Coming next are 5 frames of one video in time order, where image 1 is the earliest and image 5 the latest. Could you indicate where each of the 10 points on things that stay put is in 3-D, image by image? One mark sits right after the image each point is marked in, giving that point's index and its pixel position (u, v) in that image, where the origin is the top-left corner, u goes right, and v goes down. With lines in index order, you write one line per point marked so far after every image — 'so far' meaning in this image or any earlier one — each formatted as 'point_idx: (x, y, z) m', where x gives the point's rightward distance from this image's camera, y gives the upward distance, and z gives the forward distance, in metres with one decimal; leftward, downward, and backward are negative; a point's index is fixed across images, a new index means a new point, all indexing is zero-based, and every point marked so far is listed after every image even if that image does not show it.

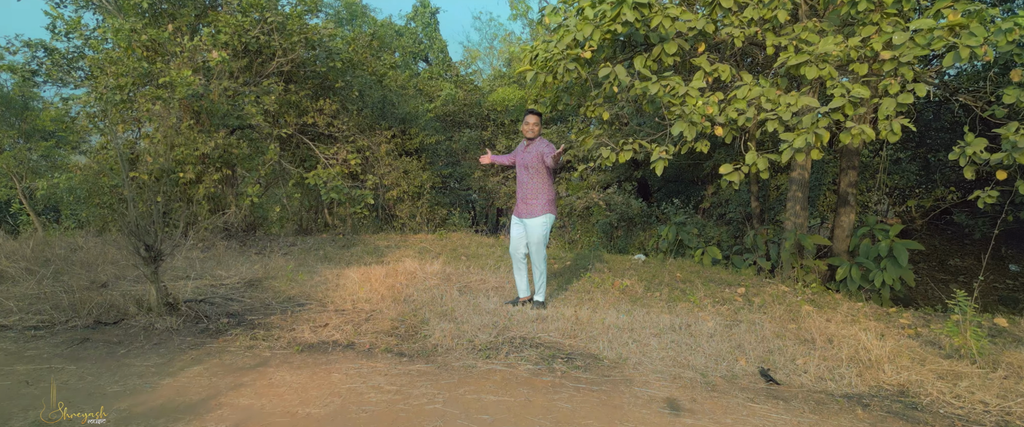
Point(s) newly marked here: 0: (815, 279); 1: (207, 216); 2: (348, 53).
0: (+3.6, -0.8, +6.3) m
1: (-3.9, 0.0, +6.6) m
2: (-2.5, +2.5, +8.1) m
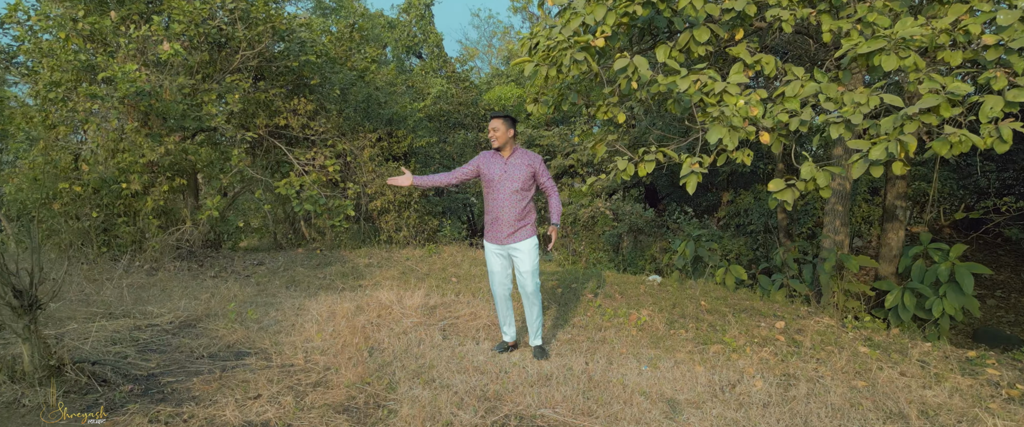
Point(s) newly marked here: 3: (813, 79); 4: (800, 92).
0: (+3.6, -1.0, +5.4) m
1: (-3.9, -0.2, +5.7) m
2: (-2.6, +2.3, +7.2) m
3: (+2.1, +0.9, +3.6) m
4: (+1.9, +0.8, +3.4) m
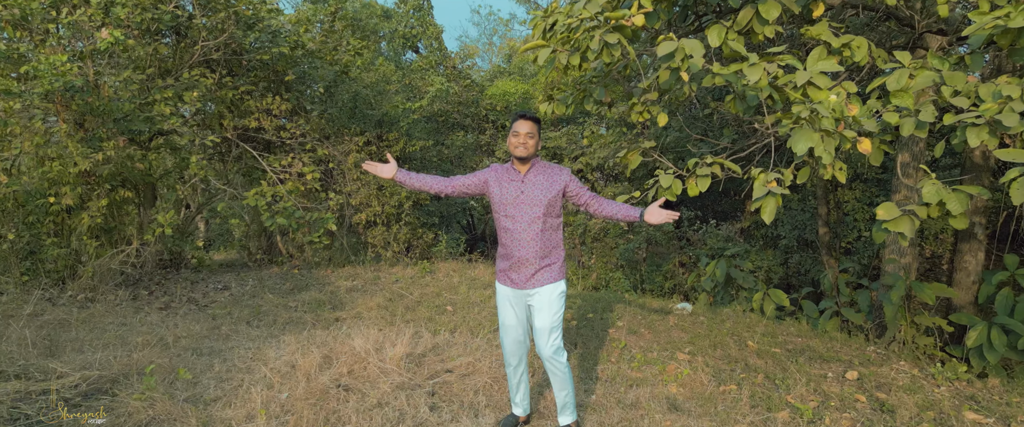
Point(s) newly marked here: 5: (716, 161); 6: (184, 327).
0: (+3.6, -1.1, +4.5) m
1: (-3.9, -0.4, +4.8) m
2: (-2.5, +2.1, +6.3) m
3: (+2.1, +0.7, +2.7) m
4: (+1.9, +0.6, +2.5) m
5: (+1.1, +0.3, +2.8) m
6: (-2.6, -0.9, +4.2) m
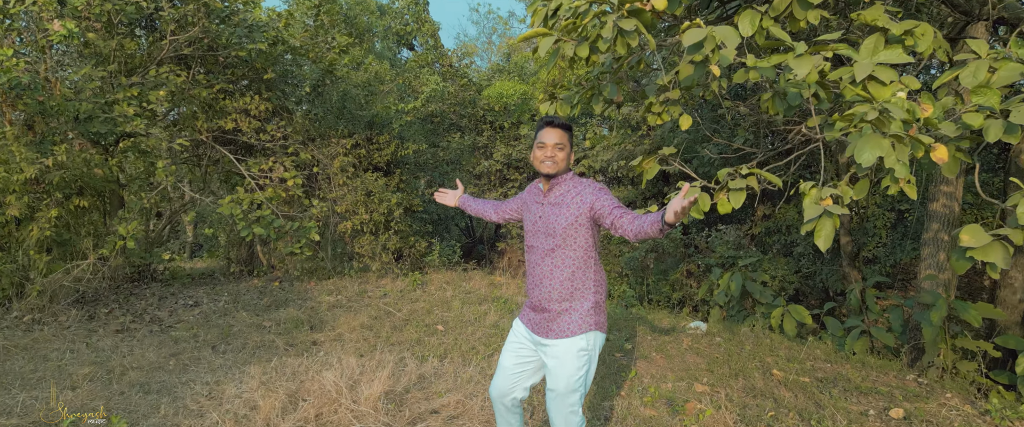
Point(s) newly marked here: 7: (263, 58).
0: (+3.6, -1.2, +4.0) m
1: (-3.9, -0.5, +4.3) m
2: (-2.5, +2.0, +5.8) m
3: (+2.1, +0.7, +2.2) m
4: (+1.9, +0.5, +2.0) m
5: (+1.1, +0.2, +2.3) m
6: (-2.6, -1.0, +3.7) m
7: (-2.7, +1.7, +5.7) m
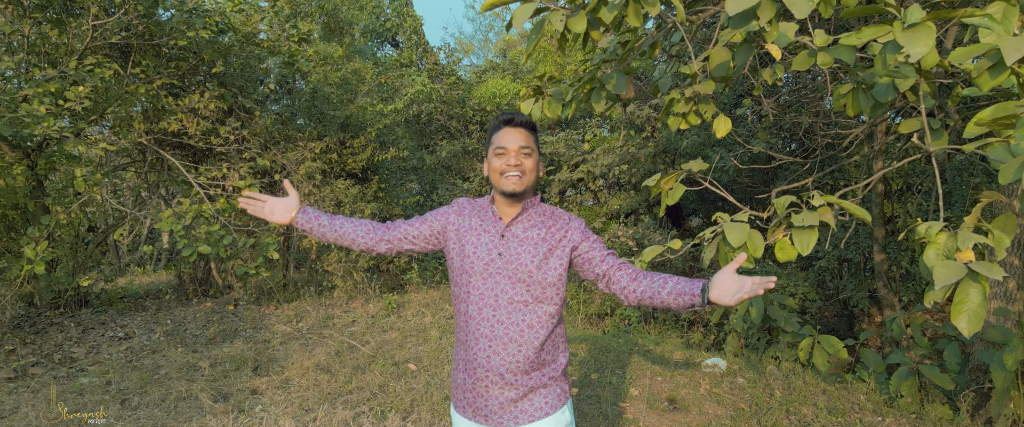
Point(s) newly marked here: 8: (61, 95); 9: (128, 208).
0: (+3.5, -1.4, +3.2) m
1: (-4.0, -0.6, +3.6) m
2: (-2.7, +1.9, +5.0) m
3: (+2.0, +0.5, +1.4) m
4: (+1.8, +0.4, +1.3) m
5: (+0.9, 0.0, +1.5) m
6: (-2.8, -1.1, +2.9) m
7: (-2.8, +1.5, +4.9) m
8: (-3.6, +1.0, +4.2) m
9: (-3.5, +0.1, +4.8) m
